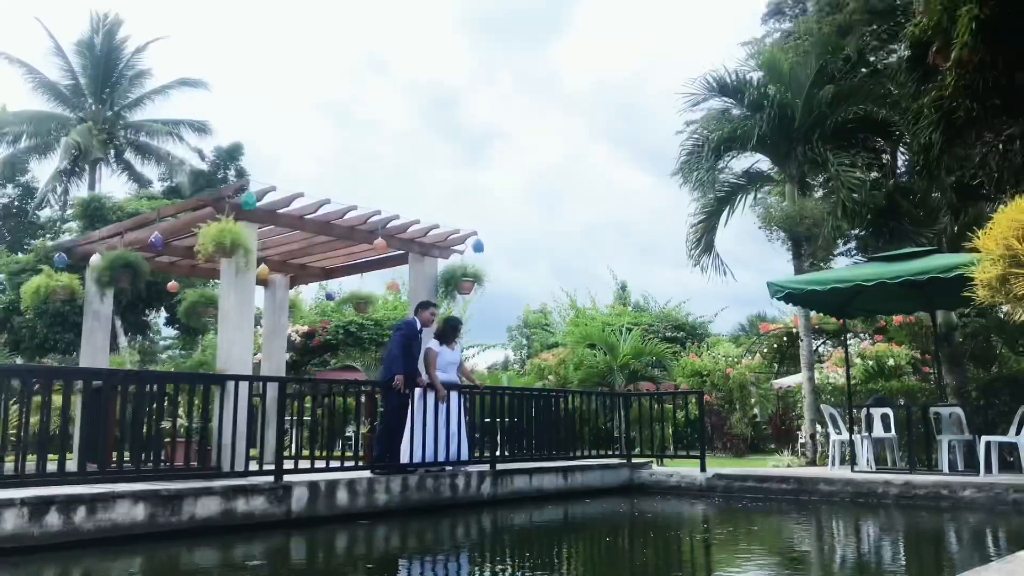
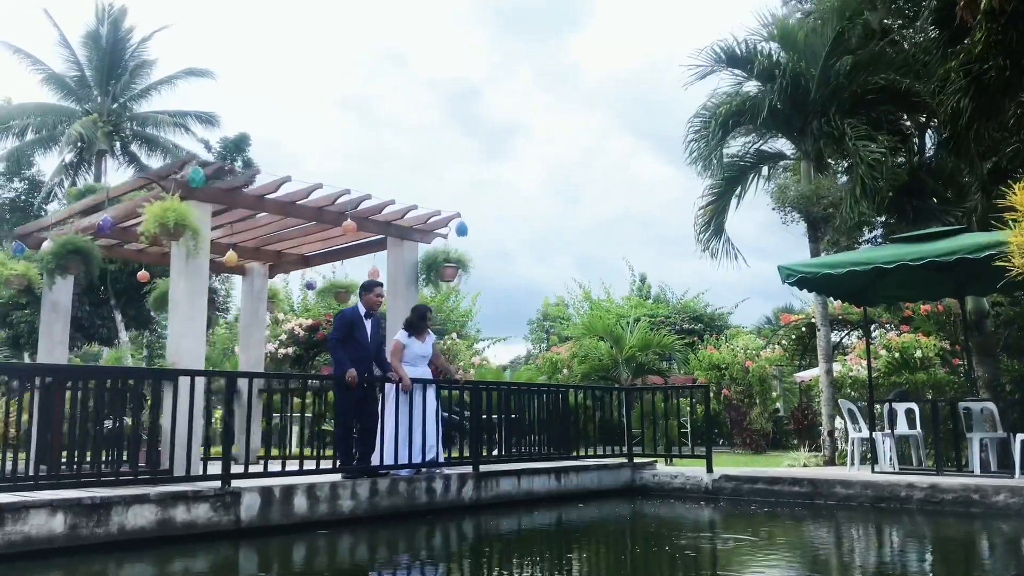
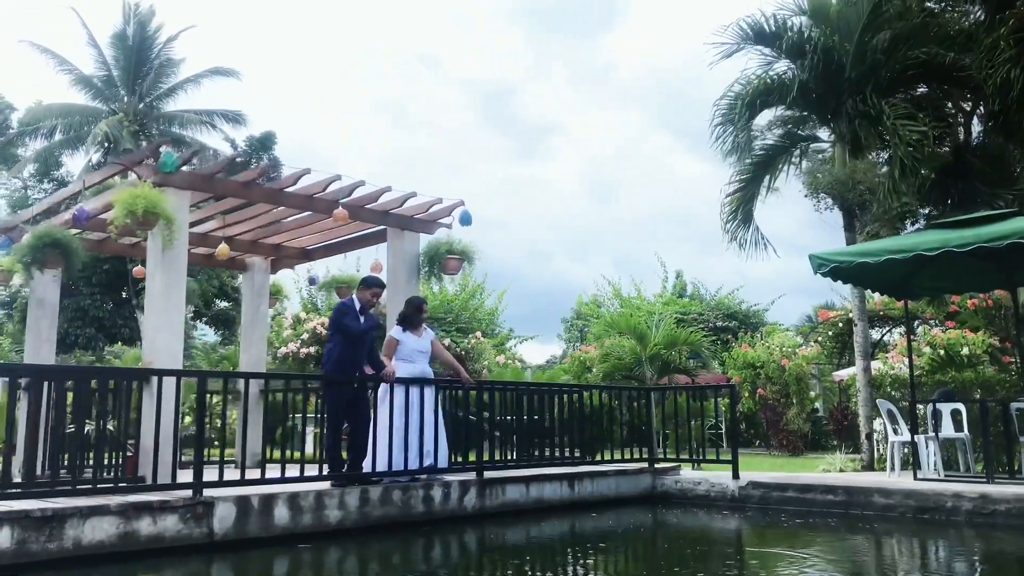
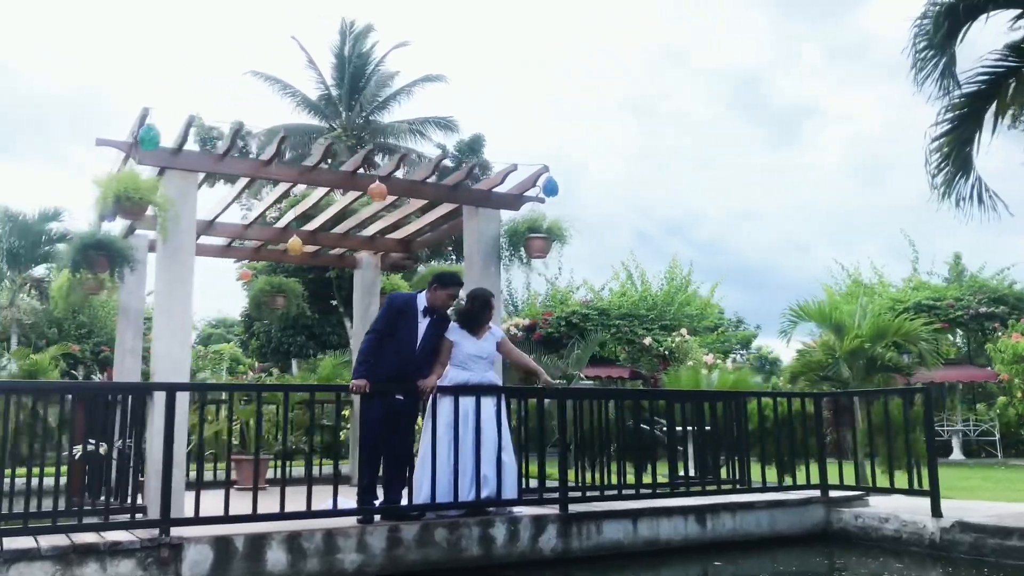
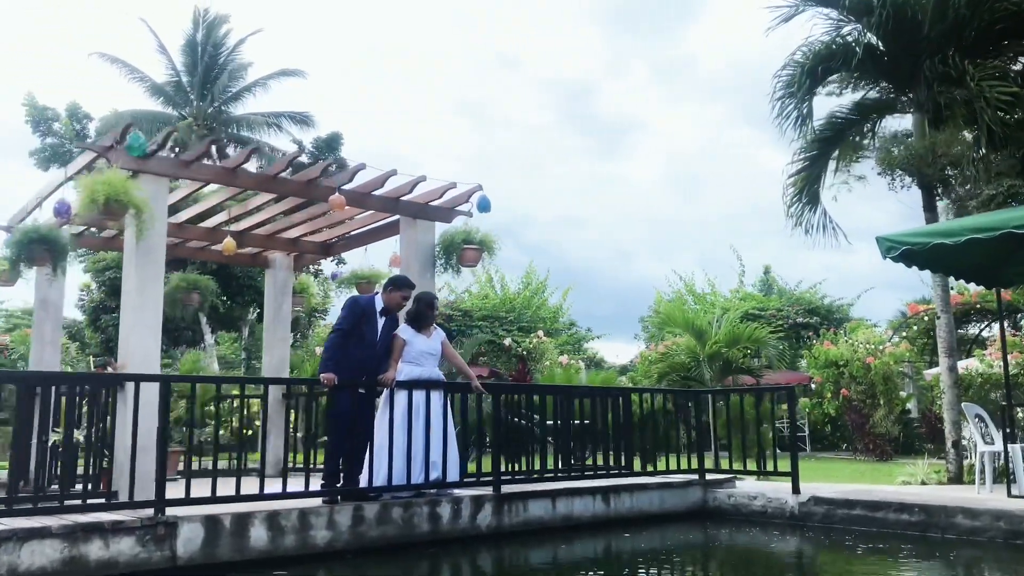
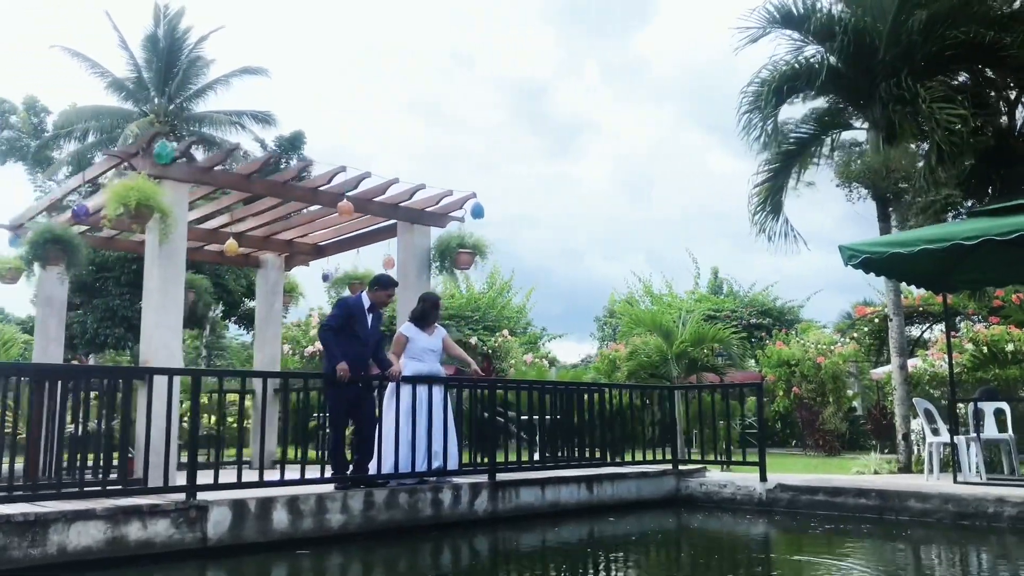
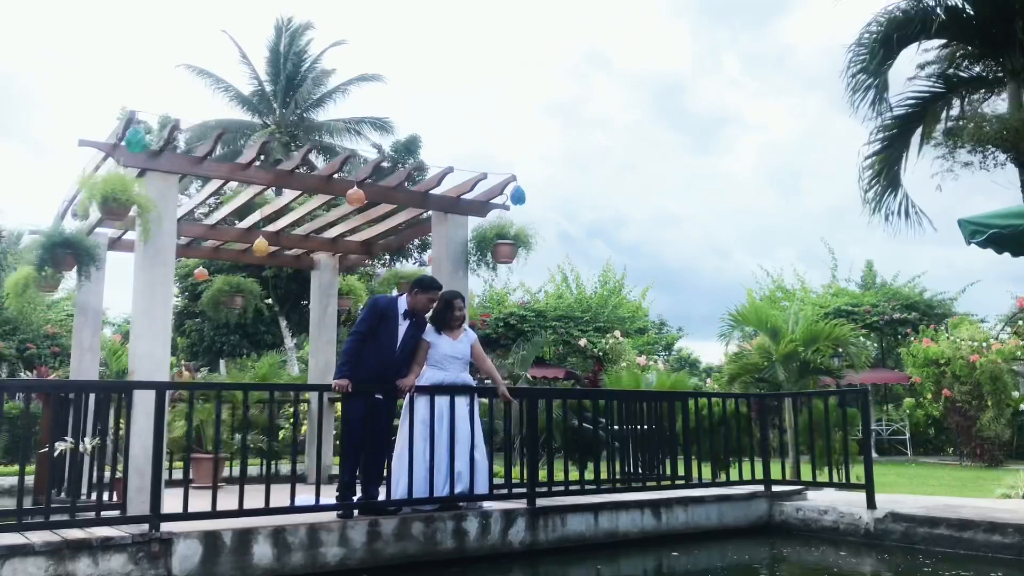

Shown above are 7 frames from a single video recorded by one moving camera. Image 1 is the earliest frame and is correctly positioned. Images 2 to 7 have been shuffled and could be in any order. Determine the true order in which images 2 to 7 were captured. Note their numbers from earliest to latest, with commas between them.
2, 3, 6, 5, 7, 4
